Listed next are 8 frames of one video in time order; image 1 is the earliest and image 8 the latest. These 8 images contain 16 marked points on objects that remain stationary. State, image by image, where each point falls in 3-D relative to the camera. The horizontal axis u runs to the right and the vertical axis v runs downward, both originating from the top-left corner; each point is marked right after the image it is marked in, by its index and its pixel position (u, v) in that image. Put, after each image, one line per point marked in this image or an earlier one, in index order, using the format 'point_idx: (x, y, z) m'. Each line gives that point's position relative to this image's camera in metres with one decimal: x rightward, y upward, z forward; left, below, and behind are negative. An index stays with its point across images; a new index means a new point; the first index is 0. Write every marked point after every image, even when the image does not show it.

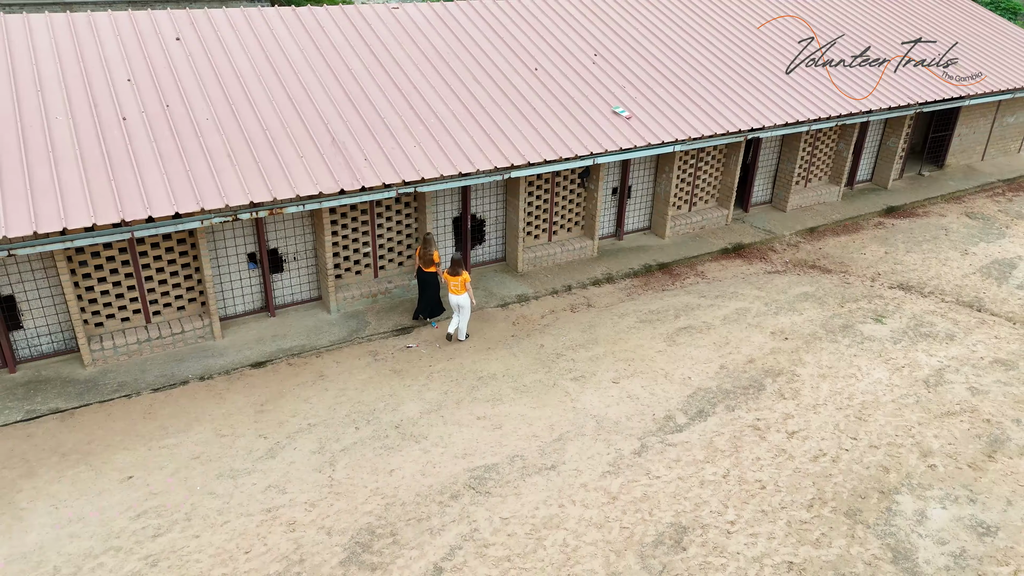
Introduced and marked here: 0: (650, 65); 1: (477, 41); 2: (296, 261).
0: (+2.6, +4.1, +14.2) m
1: (-0.6, +4.5, +13.7) m
2: (-3.2, +0.4, +11.2) m
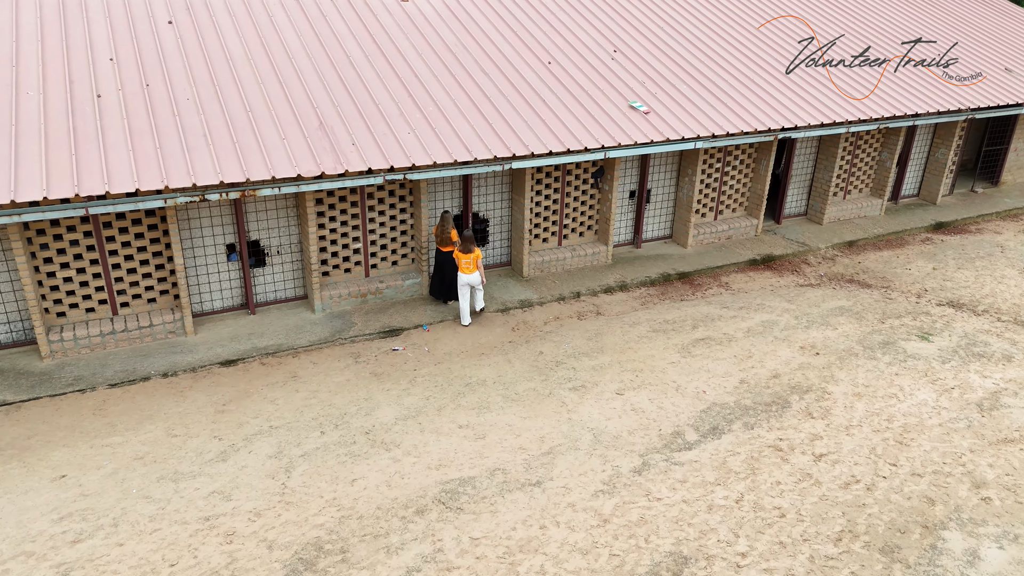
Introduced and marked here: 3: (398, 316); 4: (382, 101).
0: (+2.8, +3.9, +13.2) m
1: (-0.3, +4.4, +13.0) m
2: (-3.2, +0.5, +10.4) m
3: (-1.6, -0.4, +10.6) m
4: (-1.9, +2.7, +10.8) m
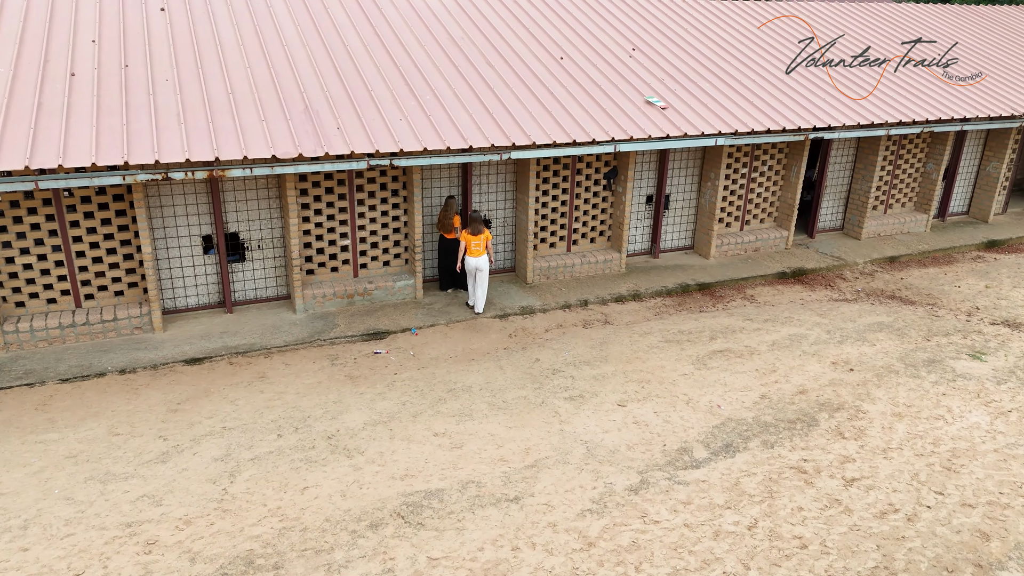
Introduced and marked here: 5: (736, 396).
0: (+3.0, +3.6, +12.3) m
1: (-0.2, +4.2, +12.3) m
2: (-3.2, +0.5, +9.7) m
3: (-1.7, -0.4, +9.8) m
4: (-1.9, +2.7, +10.1) m
5: (+2.5, -1.2, +8.5) m
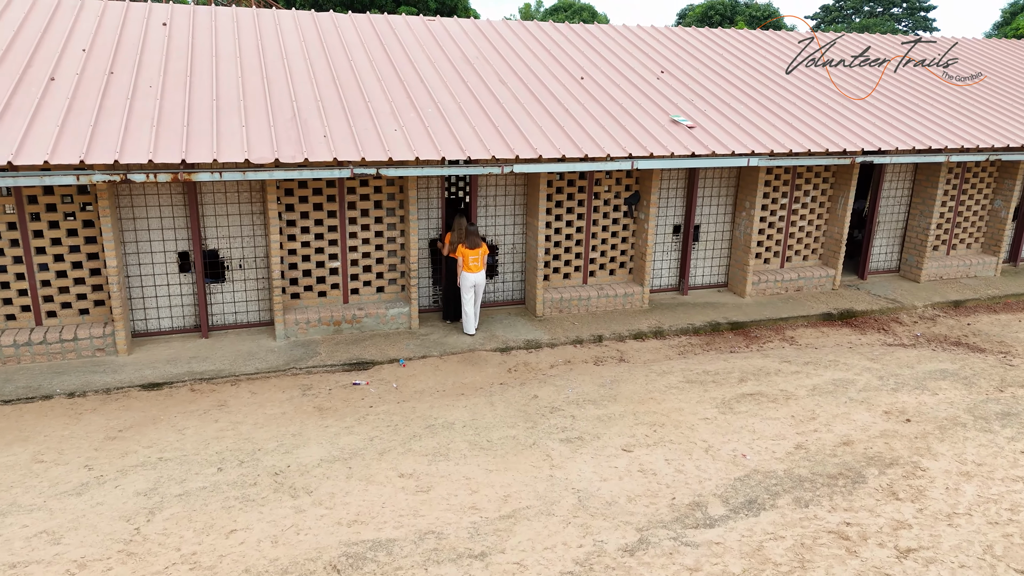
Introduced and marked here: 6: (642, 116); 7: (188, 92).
0: (+3.3, +3.0, +11.4) m
1: (+0.1, +3.6, +11.6) m
2: (-3.2, +0.2, +8.9) m
3: (-1.6, -0.7, +8.8) m
4: (-1.7, +2.4, +9.4) m
5: (+2.4, -1.5, +7.2) m
6: (+1.8, +2.3, +10.2) m
7: (-3.8, +2.3, +8.7) m
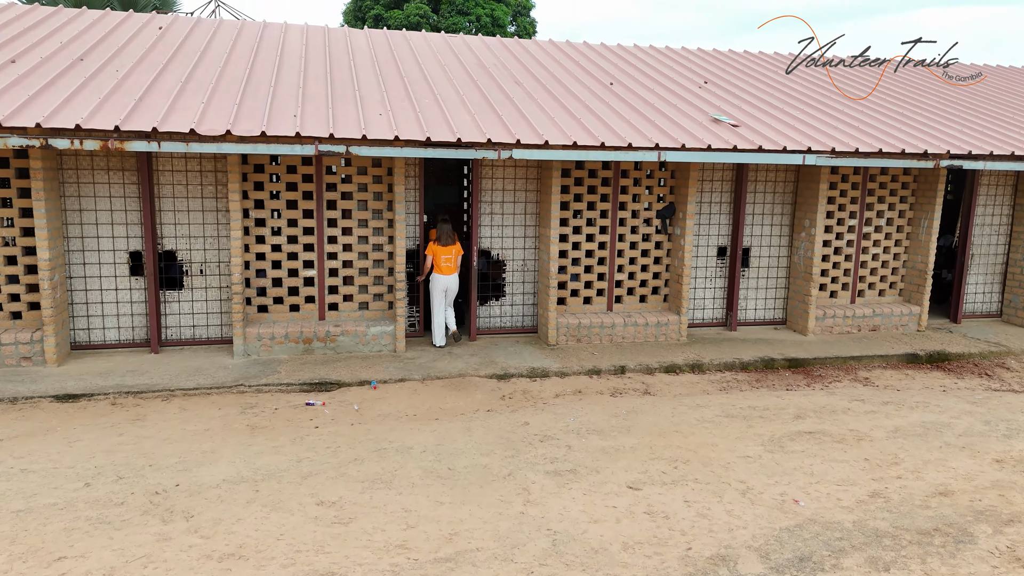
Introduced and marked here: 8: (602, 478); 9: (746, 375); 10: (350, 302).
0: (+3.6, +2.5, +9.9) m
1: (+0.5, +3.1, +10.5) m
2: (-3.2, +0.1, +7.7) m
3: (-1.7, -0.8, +7.4) m
4: (-1.6, +2.2, +8.4) m
5: (+2.2, -1.4, +5.3) m
6: (+1.9, +2.0, +8.8) m
7: (-3.7, +2.2, +7.8) m
8: (+0.6, -1.3, +5.3) m
9: (+2.5, -0.9, +7.9) m
10: (-1.7, -0.1, +8.0) m
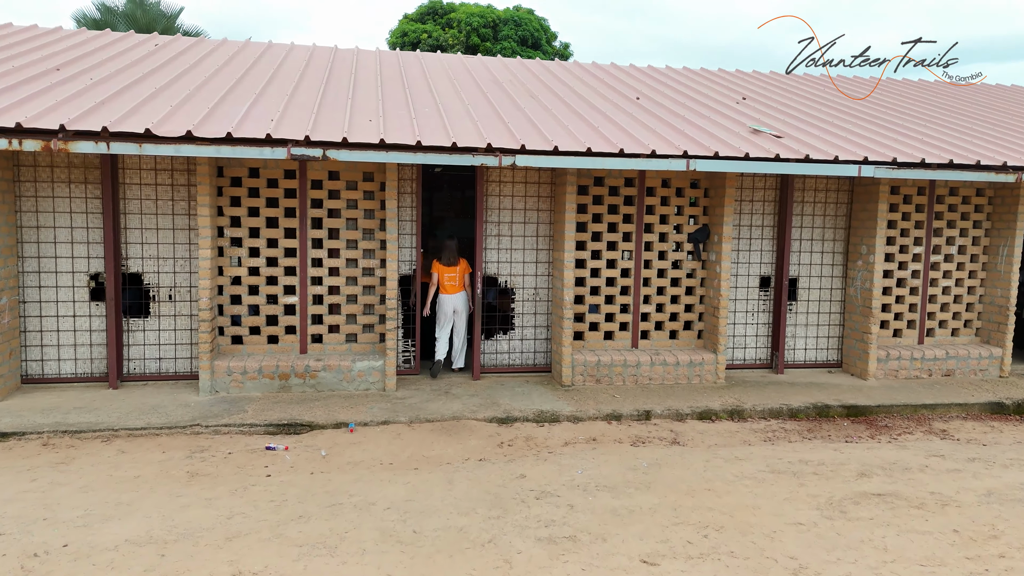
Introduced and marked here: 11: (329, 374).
0: (+3.8, +2.1, +8.8) m
1: (+0.7, +2.7, +9.6) m
2: (-3.1, -0.1, +6.9) m
3: (-1.6, -1.0, +6.4) m
4: (-1.5, +1.9, +7.6) m
5: (+2.1, -1.5, +4.0) m
6: (+2.1, +1.6, +7.8) m
7: (-3.6, +1.9, +7.2) m
8: (+0.5, -1.4, +4.1) m
9: (+2.5, -1.2, +6.7) m
10: (-1.7, -0.4, +7.1) m
11: (-1.6, -0.8, +6.8) m
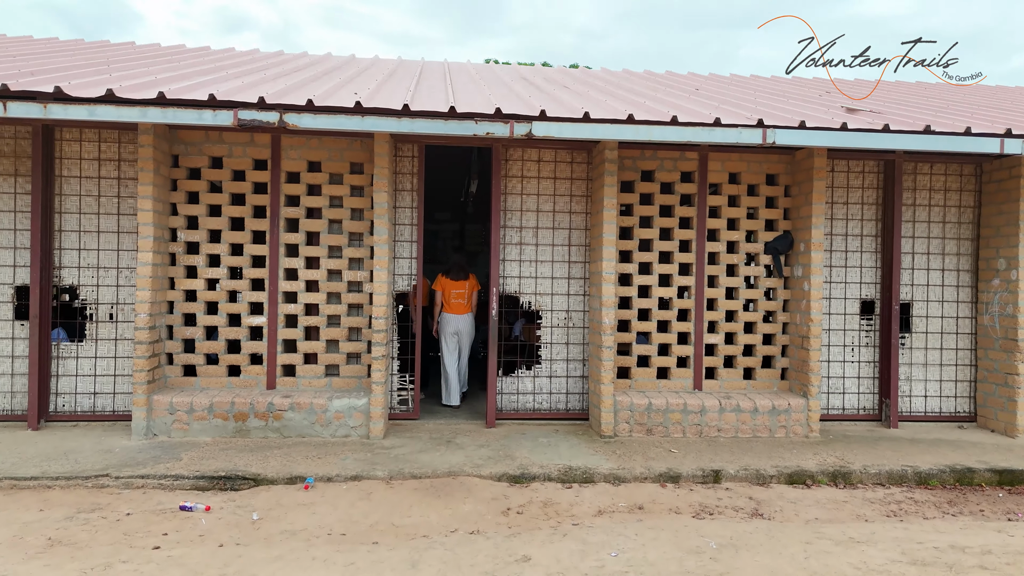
0: (+4.1, +1.8, +7.1) m
1: (+1.1, +2.3, +8.2) m
2: (-2.9, -0.2, +5.5) m
3: (-1.5, -1.1, +4.8) m
4: (-1.3, +1.7, +6.3) m
5: (+2.0, -1.4, +2.1) m
6: (+2.3, +1.4, +6.2) m
7: (-3.4, +1.8, +6.1) m
8: (+0.5, -1.3, +2.4) m
9: (+2.7, -1.3, +4.8) m
10: (-1.5, -0.6, +5.6) m
11: (-1.5, -0.9, +5.3) m
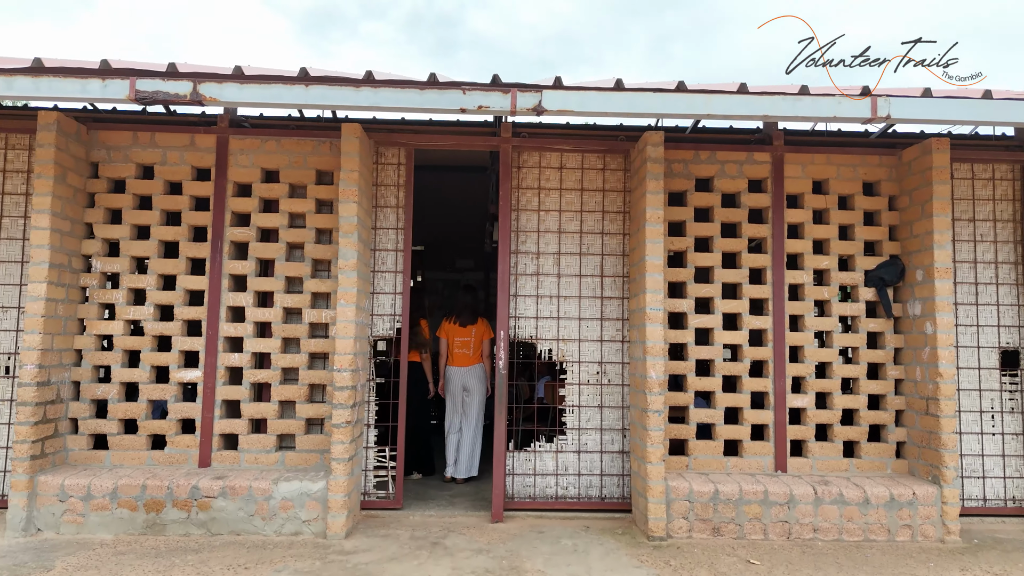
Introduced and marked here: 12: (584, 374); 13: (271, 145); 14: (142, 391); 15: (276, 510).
0: (+4.2, +1.4, +5.6) m
1: (+1.3, +1.8, +6.9) m
2: (-2.9, -0.5, +4.3) m
3: (-1.5, -1.3, +3.4) m
4: (-1.2, +1.3, +5.1) m
5: (+1.9, -1.3, +0.5) m
6: (+2.4, +1.1, +4.8) m
7: (-3.3, +1.5, +5.0) m
8: (+0.3, -1.2, +0.8) m
9: (+2.7, -1.5, +3.1) m
10: (-1.4, -0.8, +4.2) m
11: (-1.4, -1.1, +3.9) m
12: (+0.5, -0.5, +4.4) m
13: (-1.4, +0.8, +4.4) m
14: (-2.1, -0.6, +4.2) m
15: (-1.2, -1.1, +3.9) m
